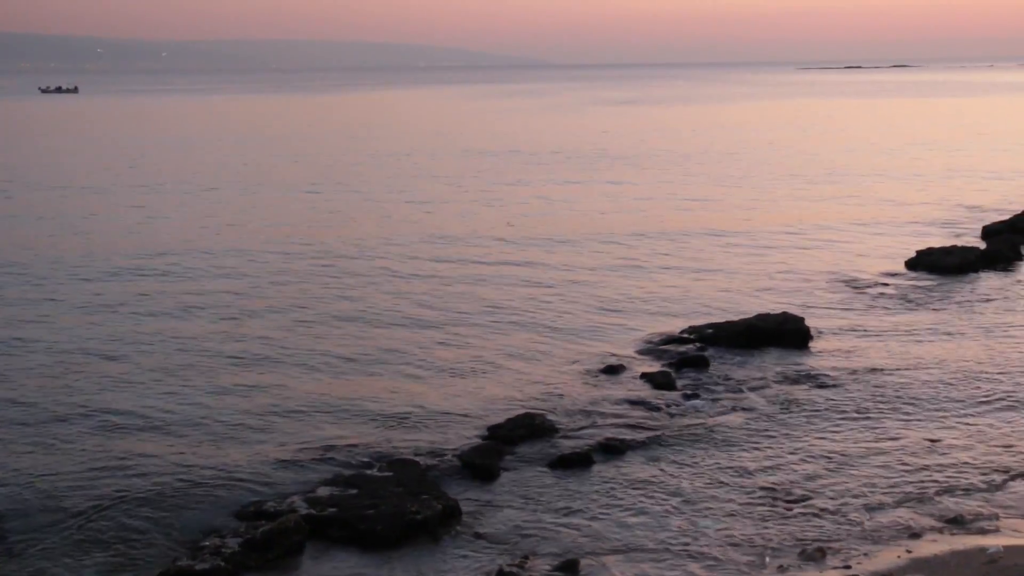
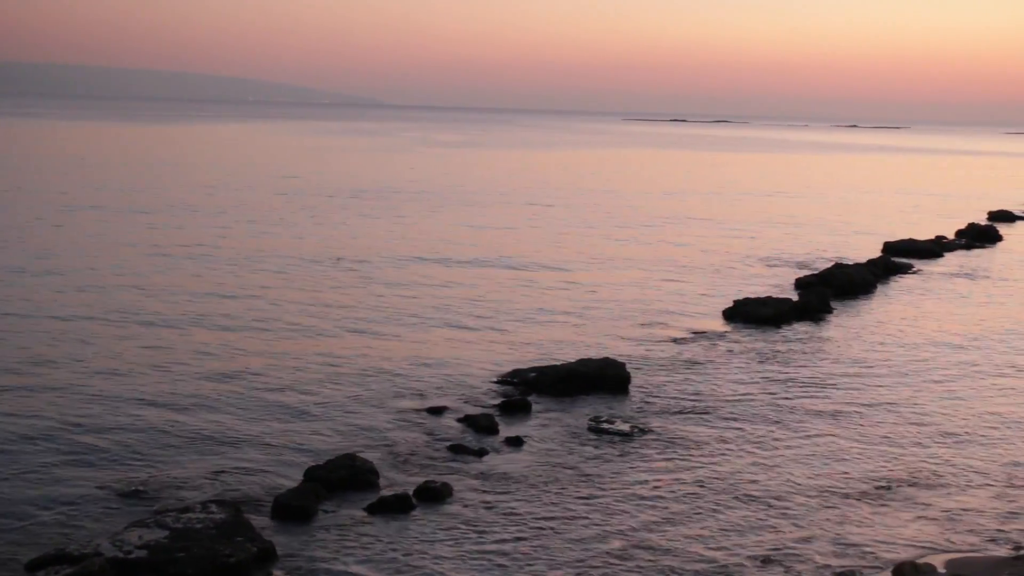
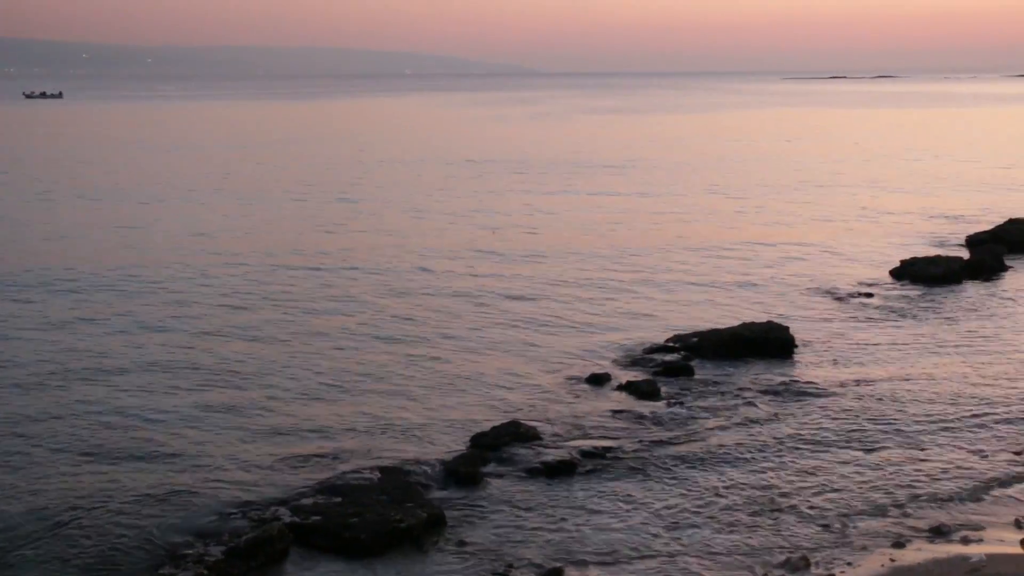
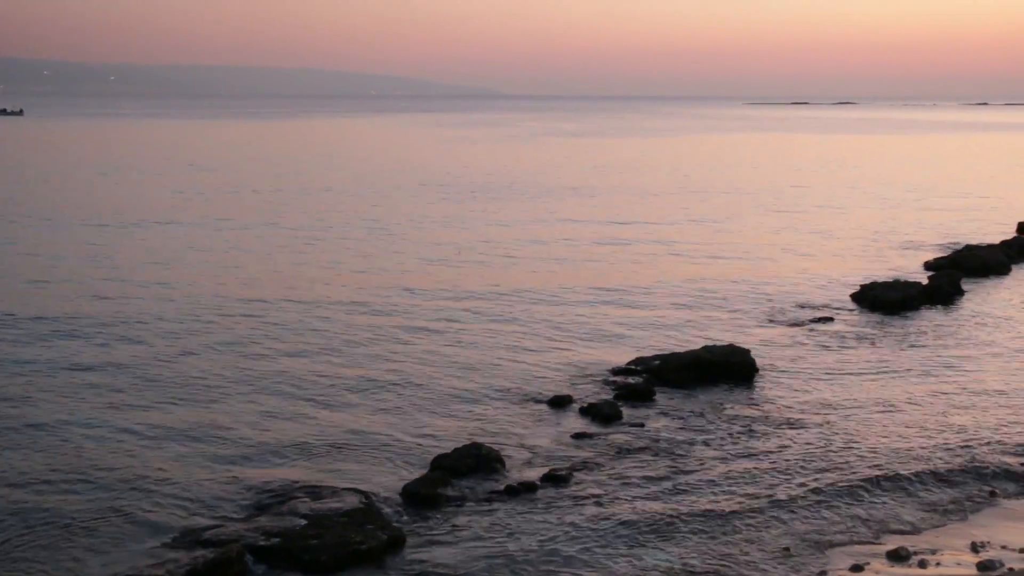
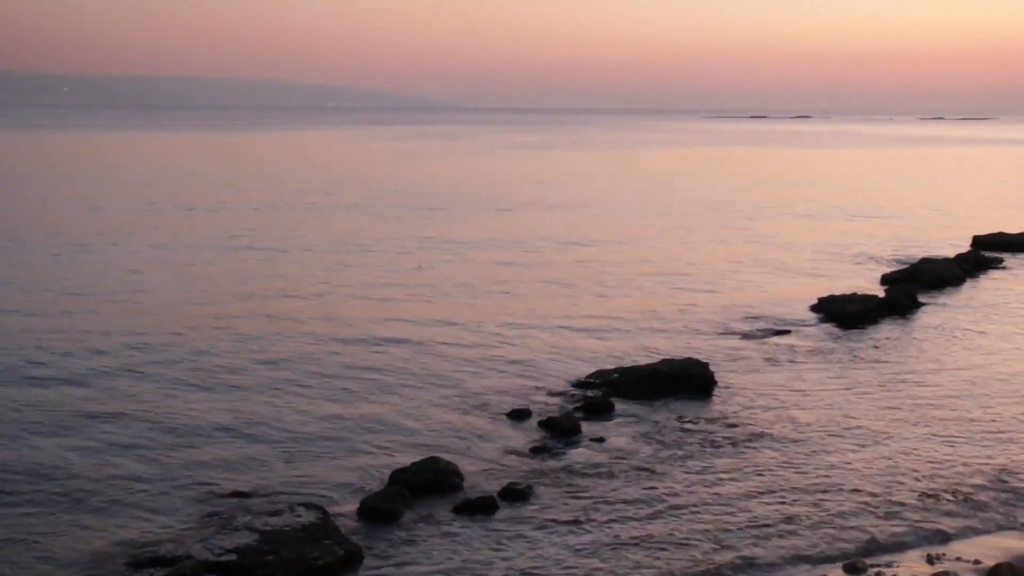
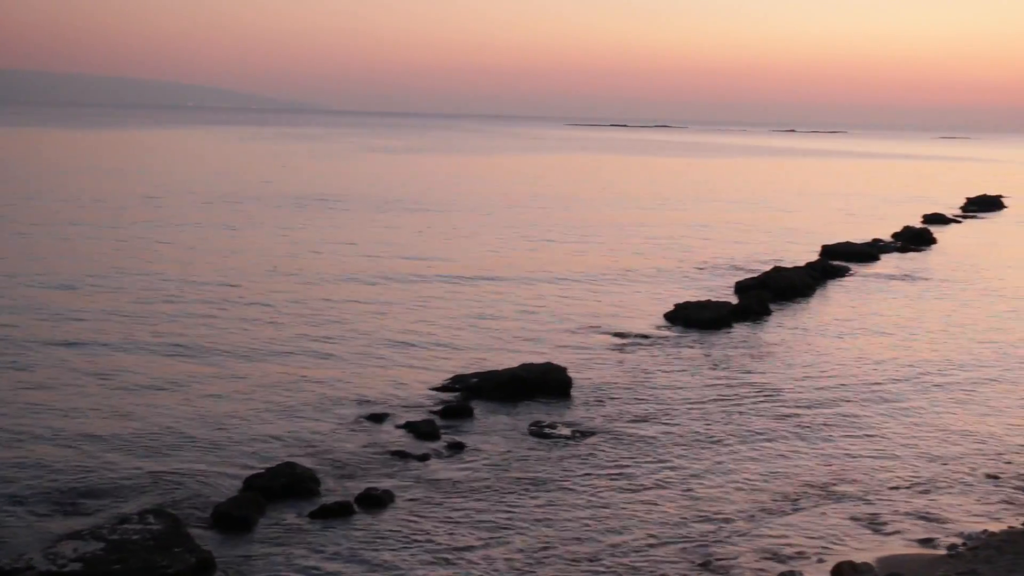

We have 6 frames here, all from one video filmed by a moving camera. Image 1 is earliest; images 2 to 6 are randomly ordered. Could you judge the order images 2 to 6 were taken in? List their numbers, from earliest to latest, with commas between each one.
3, 4, 5, 2, 6
